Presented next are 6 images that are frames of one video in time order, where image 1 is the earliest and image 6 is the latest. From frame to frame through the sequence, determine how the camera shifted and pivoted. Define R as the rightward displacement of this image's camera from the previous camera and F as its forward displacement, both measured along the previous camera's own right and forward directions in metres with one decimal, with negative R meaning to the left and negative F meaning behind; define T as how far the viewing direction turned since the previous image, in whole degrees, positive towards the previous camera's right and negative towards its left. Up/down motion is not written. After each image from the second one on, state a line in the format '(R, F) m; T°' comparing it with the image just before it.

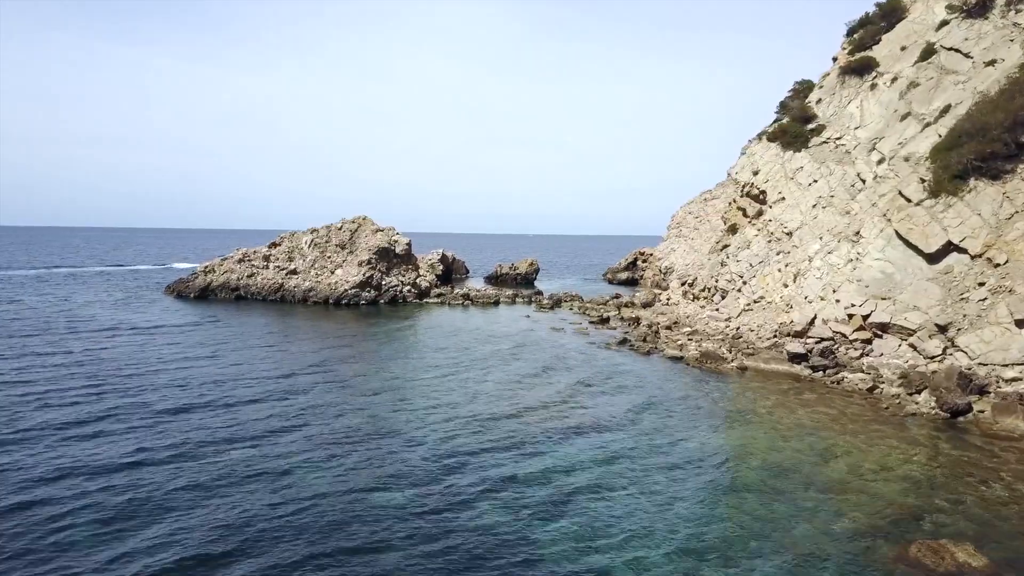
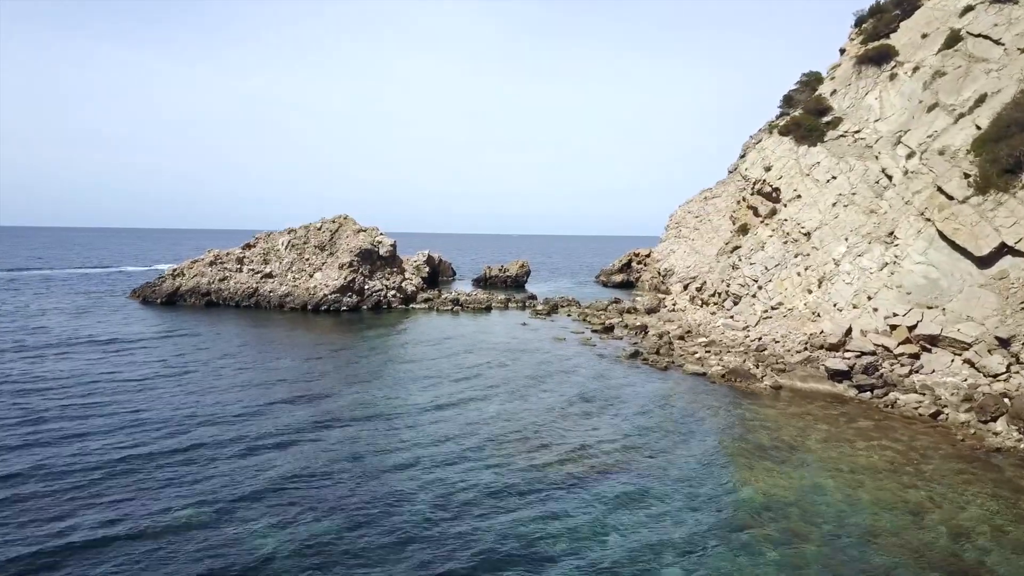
(-0.6, +3.4) m; +1°
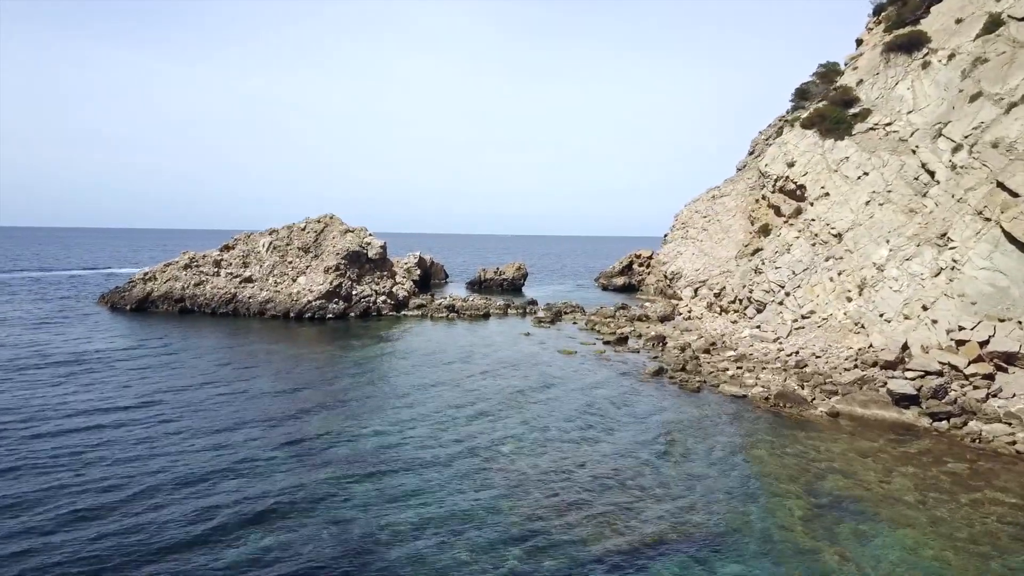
(-0.6, +3.5) m; +1°
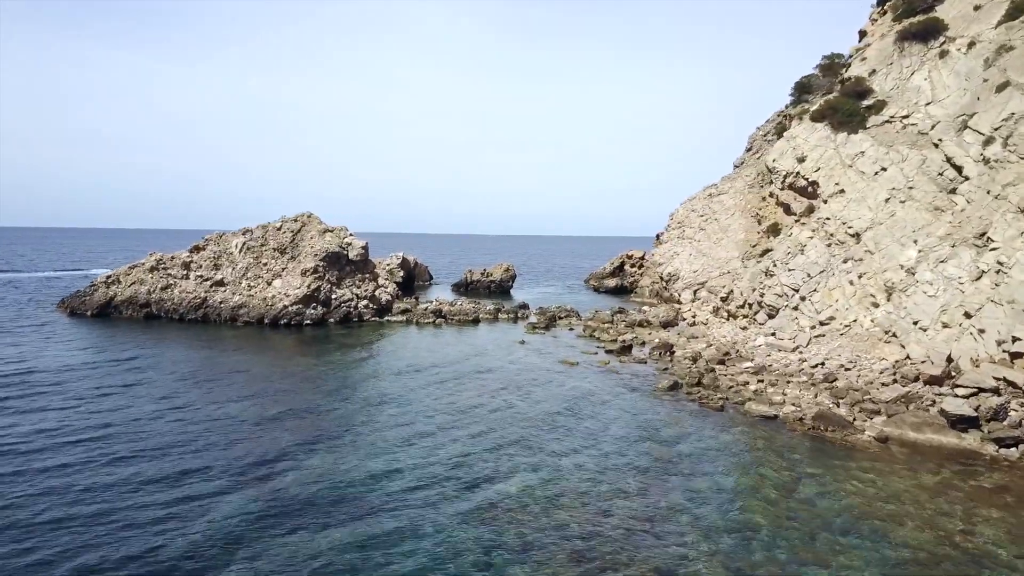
(-0.5, +2.7) m; +1°
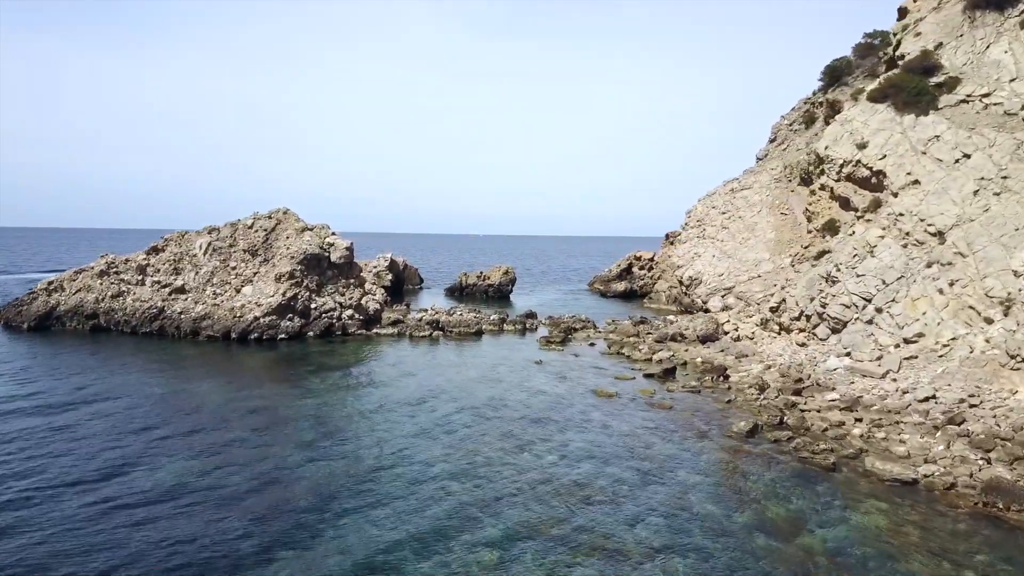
(-1.0, +5.5) m; +1°
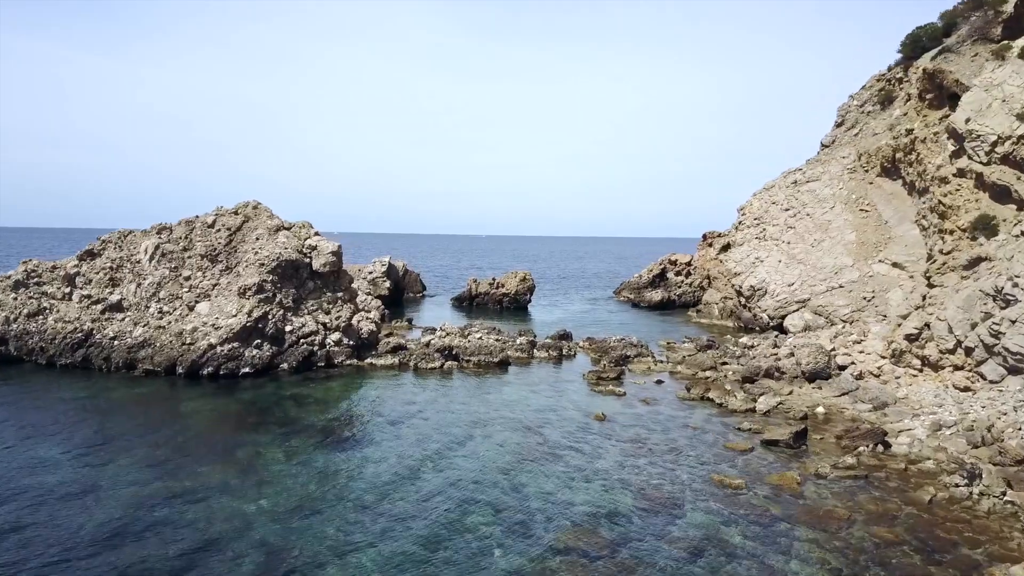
(-1.2, +8.1) m; 0°
